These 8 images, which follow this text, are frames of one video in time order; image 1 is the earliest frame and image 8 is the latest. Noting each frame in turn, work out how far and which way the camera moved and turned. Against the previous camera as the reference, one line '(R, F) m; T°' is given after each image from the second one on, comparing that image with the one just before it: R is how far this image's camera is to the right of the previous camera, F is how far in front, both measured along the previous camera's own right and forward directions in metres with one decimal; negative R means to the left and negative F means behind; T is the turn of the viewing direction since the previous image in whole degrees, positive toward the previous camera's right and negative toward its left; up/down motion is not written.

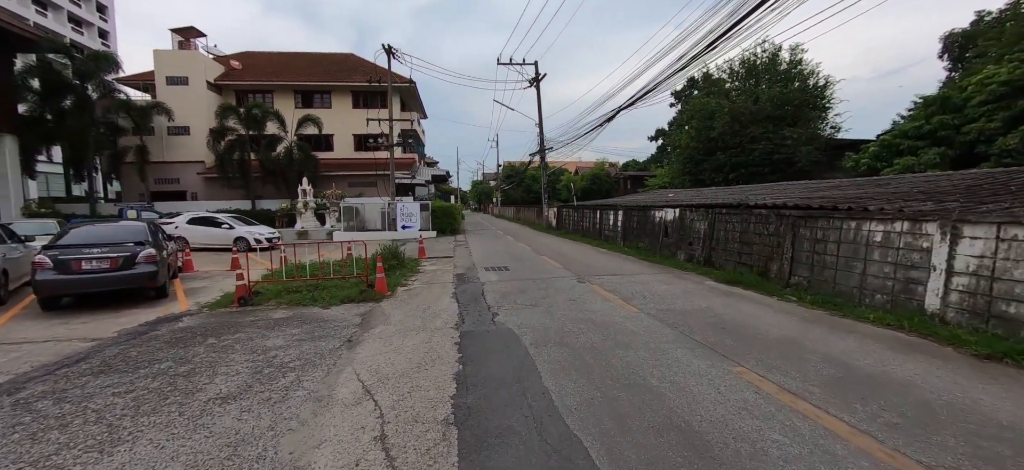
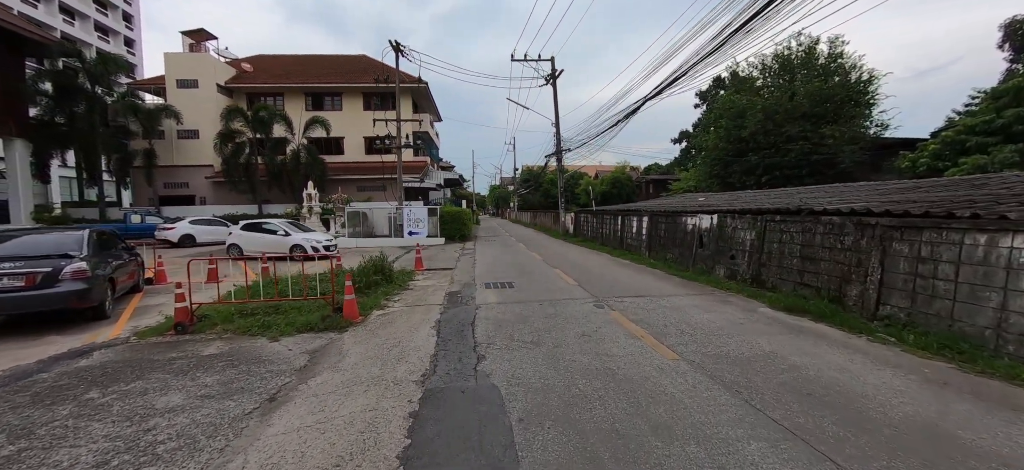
(+0.3, +1.5) m; -3°
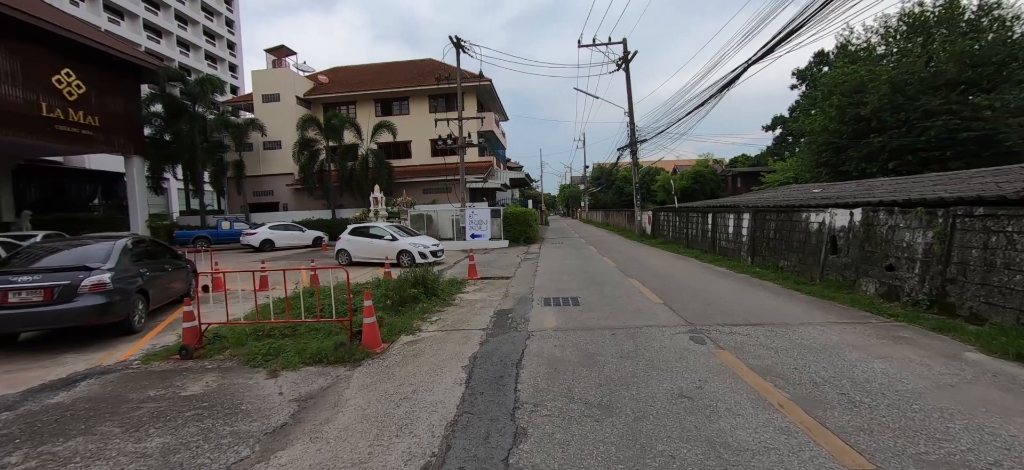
(+0.1, +1.6) m; -11°
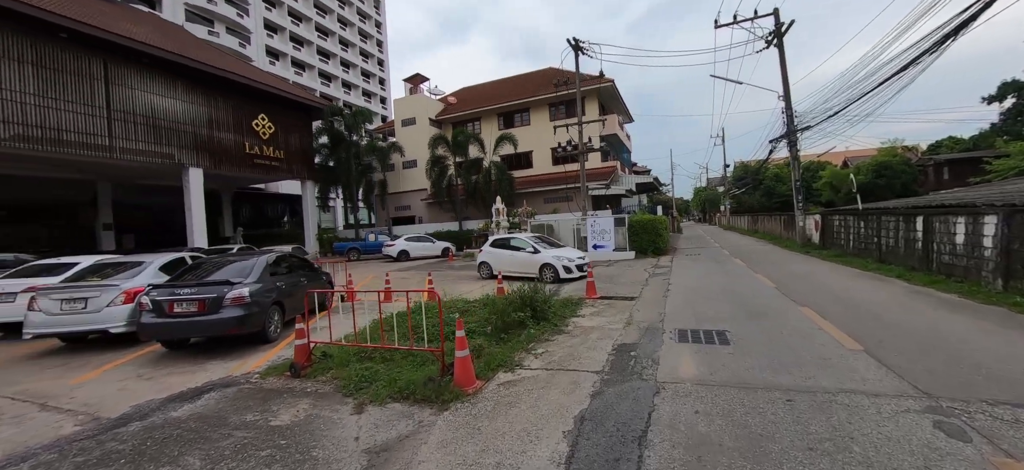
(+0.1, +1.0) m; -18°
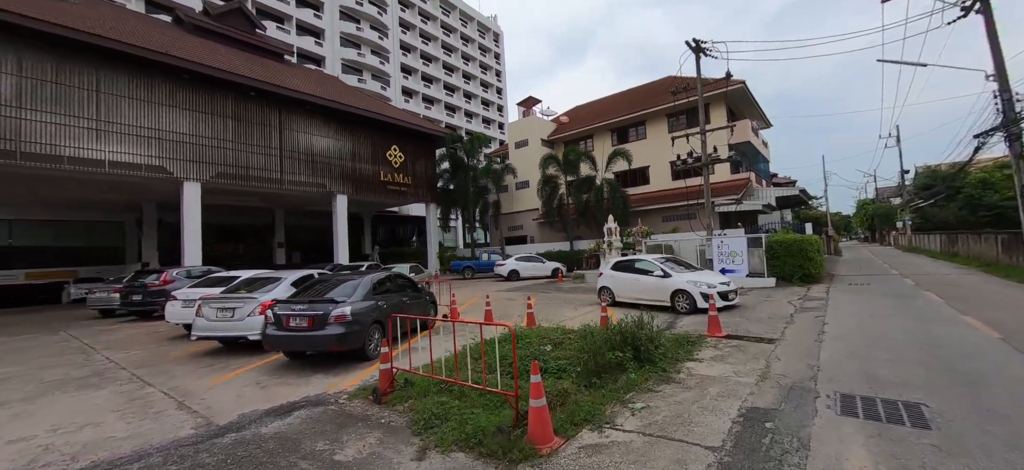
(+0.3, +0.7) m; -17°
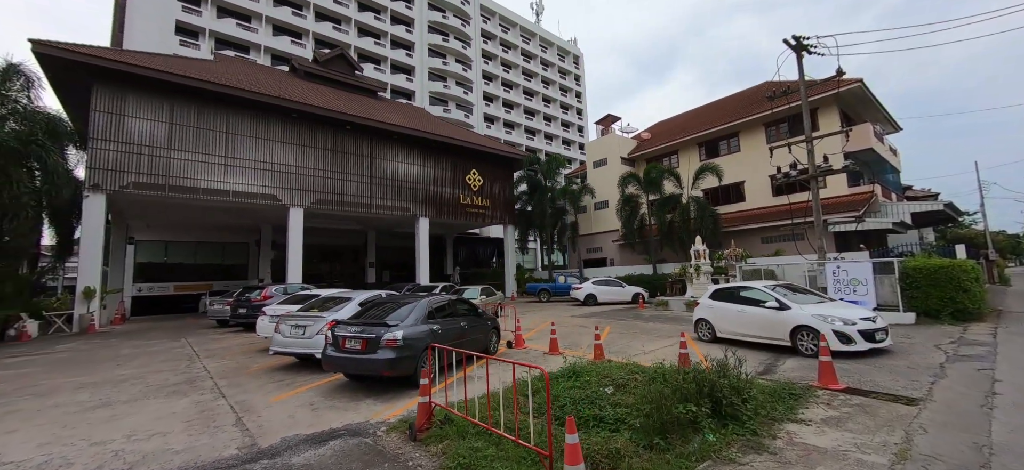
(+0.4, +0.5) m; -12°
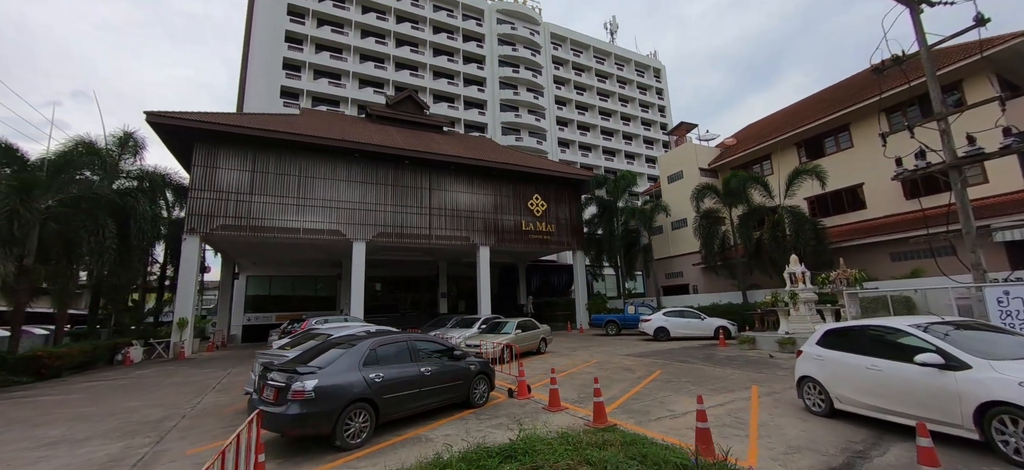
(+2.0, +1.6) m; -14°
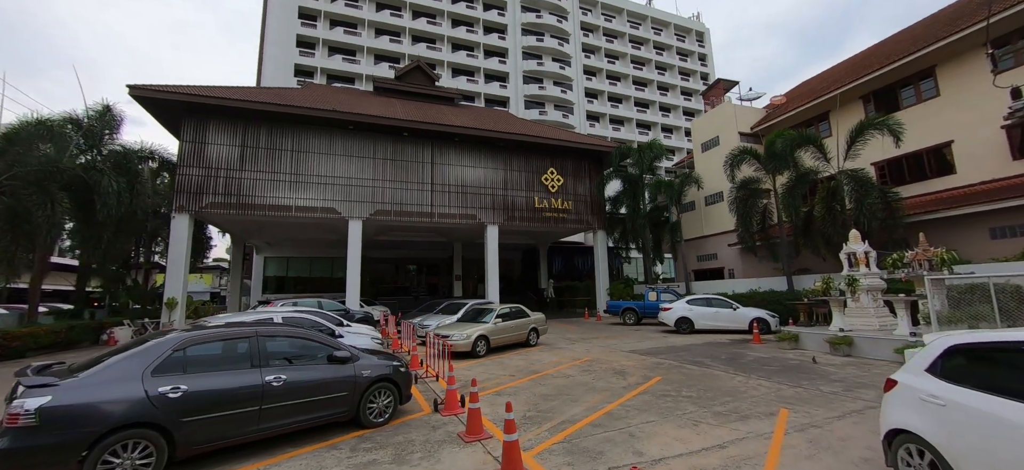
(+1.8, +2.2) m; -6°
